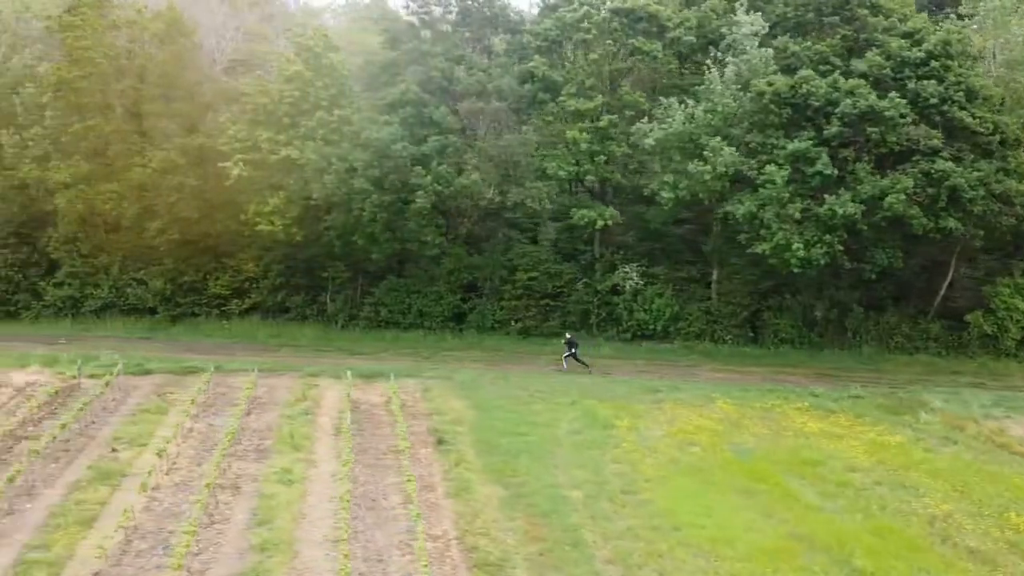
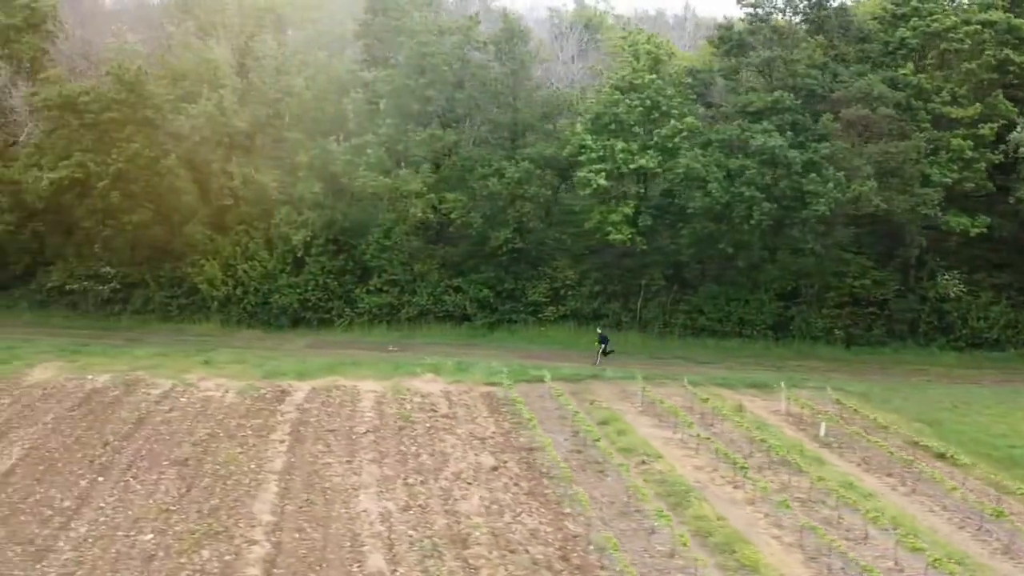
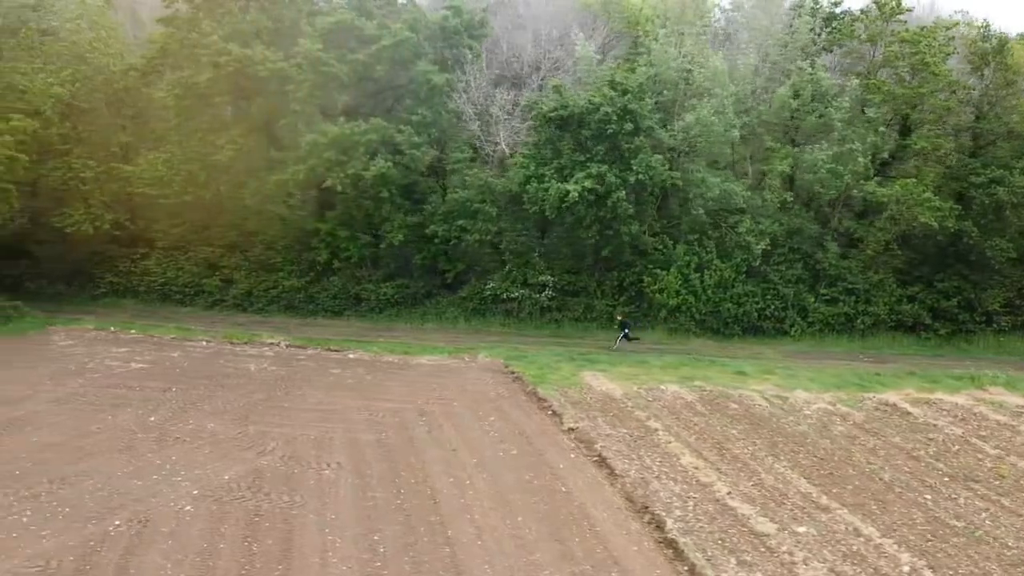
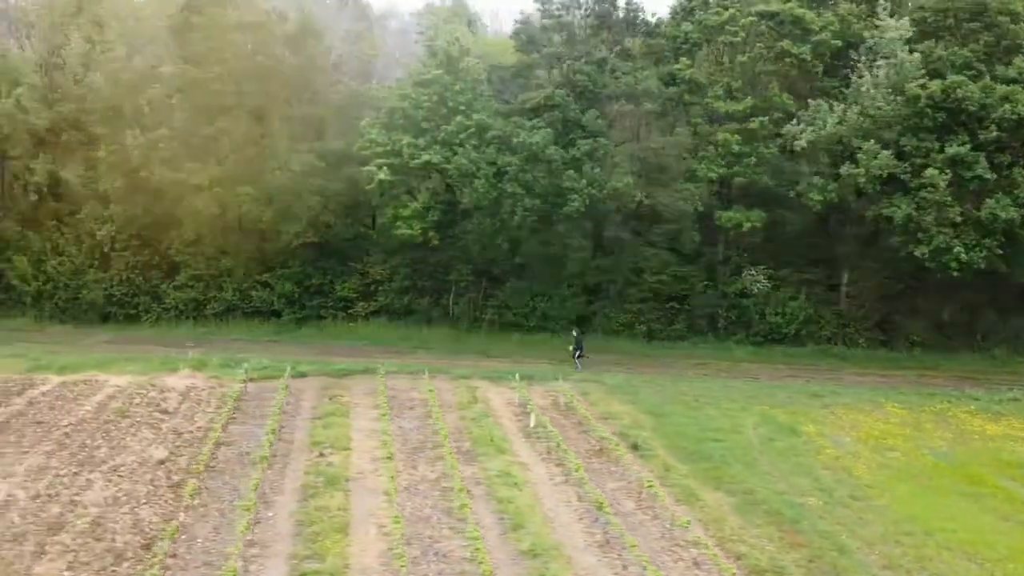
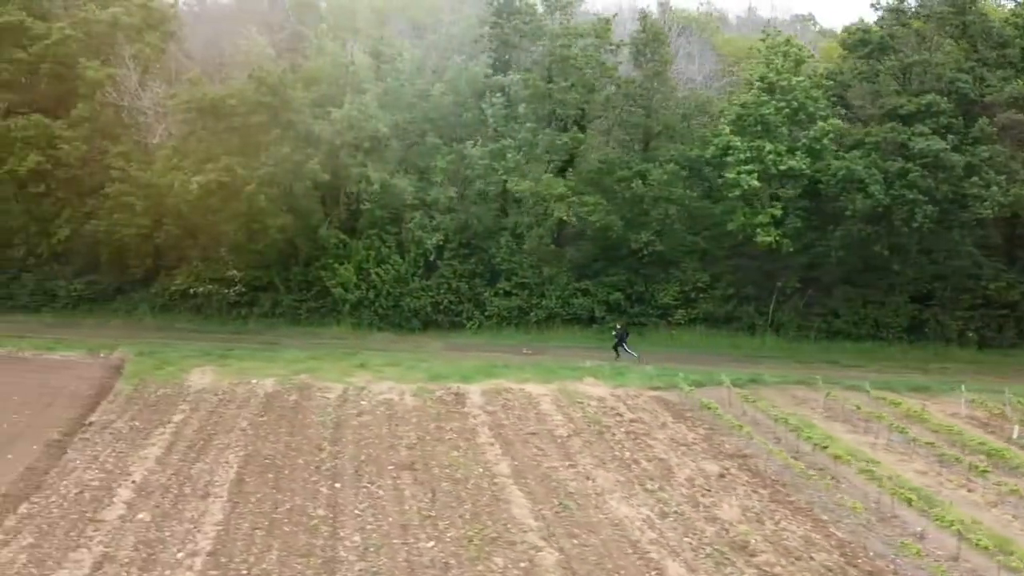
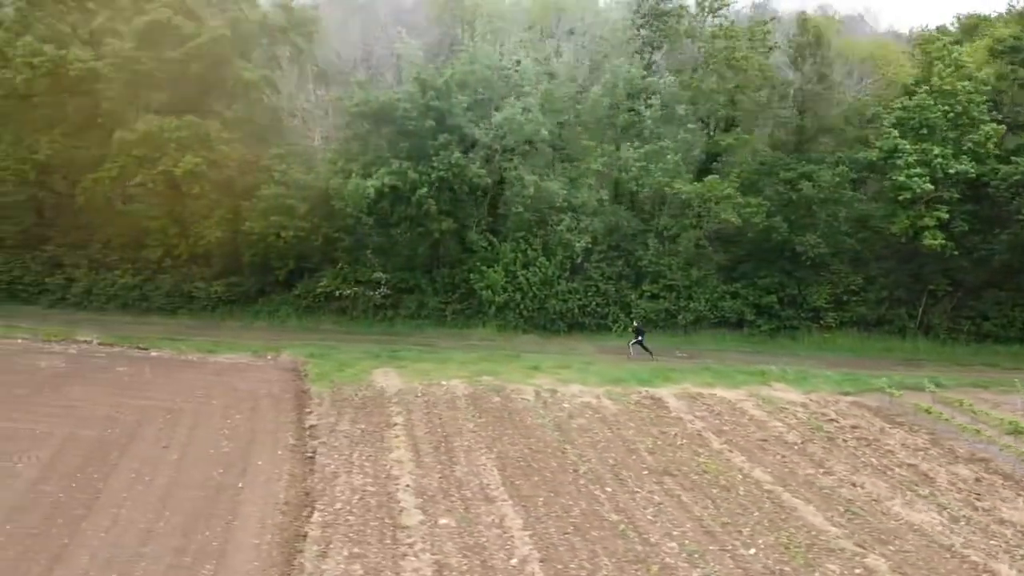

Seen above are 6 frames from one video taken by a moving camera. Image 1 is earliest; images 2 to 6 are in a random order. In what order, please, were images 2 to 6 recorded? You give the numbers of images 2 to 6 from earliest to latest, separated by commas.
4, 2, 5, 6, 3
